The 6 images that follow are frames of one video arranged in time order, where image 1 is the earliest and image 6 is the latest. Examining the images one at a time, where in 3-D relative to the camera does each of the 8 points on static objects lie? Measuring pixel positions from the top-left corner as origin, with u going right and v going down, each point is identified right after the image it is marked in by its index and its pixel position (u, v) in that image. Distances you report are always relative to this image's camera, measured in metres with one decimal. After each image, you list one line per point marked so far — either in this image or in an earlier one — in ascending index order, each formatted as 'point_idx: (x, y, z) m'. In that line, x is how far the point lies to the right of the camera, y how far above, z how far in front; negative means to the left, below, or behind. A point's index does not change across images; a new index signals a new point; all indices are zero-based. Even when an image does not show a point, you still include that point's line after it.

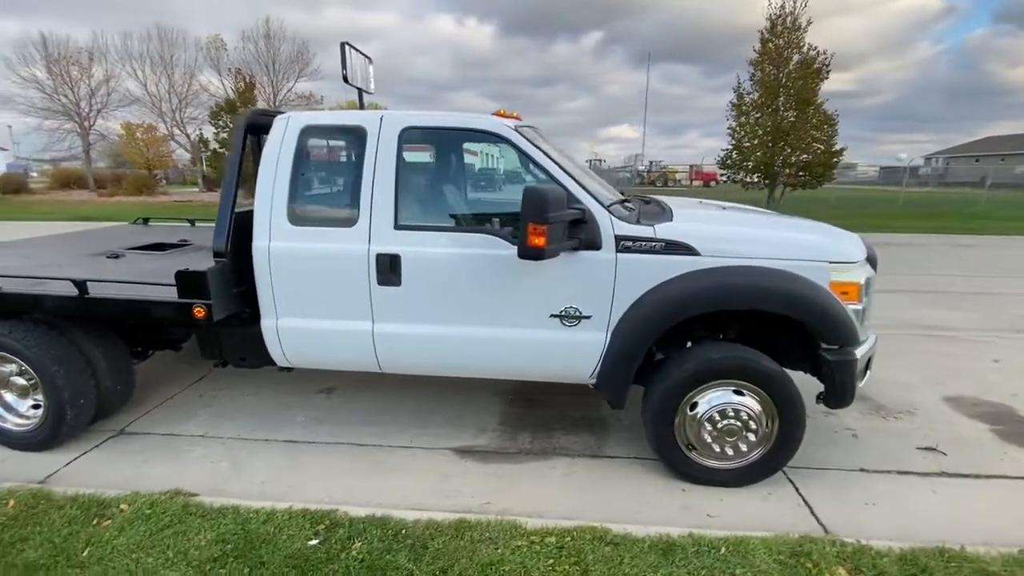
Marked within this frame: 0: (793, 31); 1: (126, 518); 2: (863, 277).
0: (+9.6, +8.8, +16.6) m
1: (-2.1, -1.2, +2.6) m
2: (+2.1, +0.1, +2.9) m
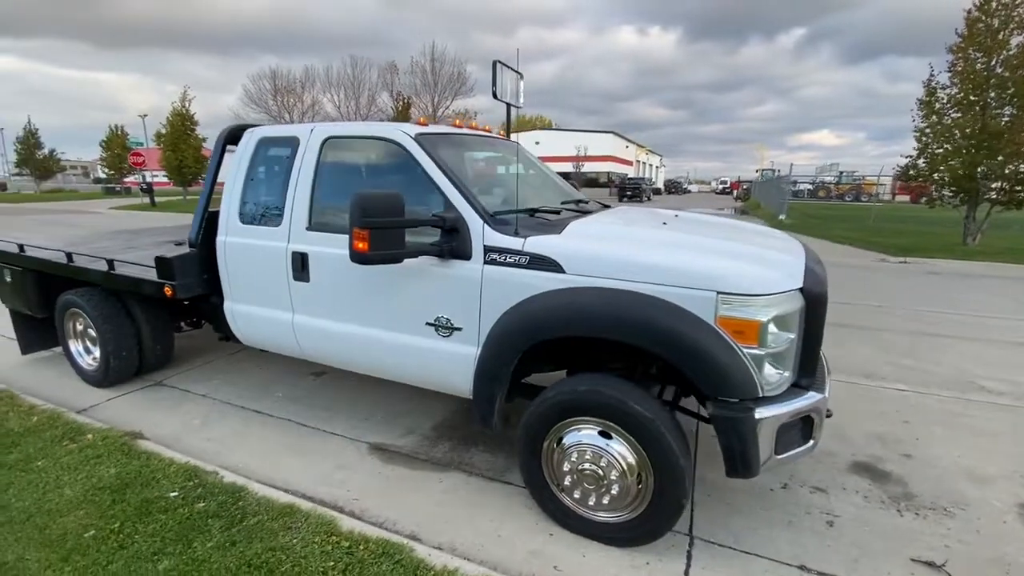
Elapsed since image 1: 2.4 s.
0: (+13.4, +7.5, +12.9) m
1: (-2.9, -1.1, +3.3) m
2: (+1.2, -0.1, +2.3) m
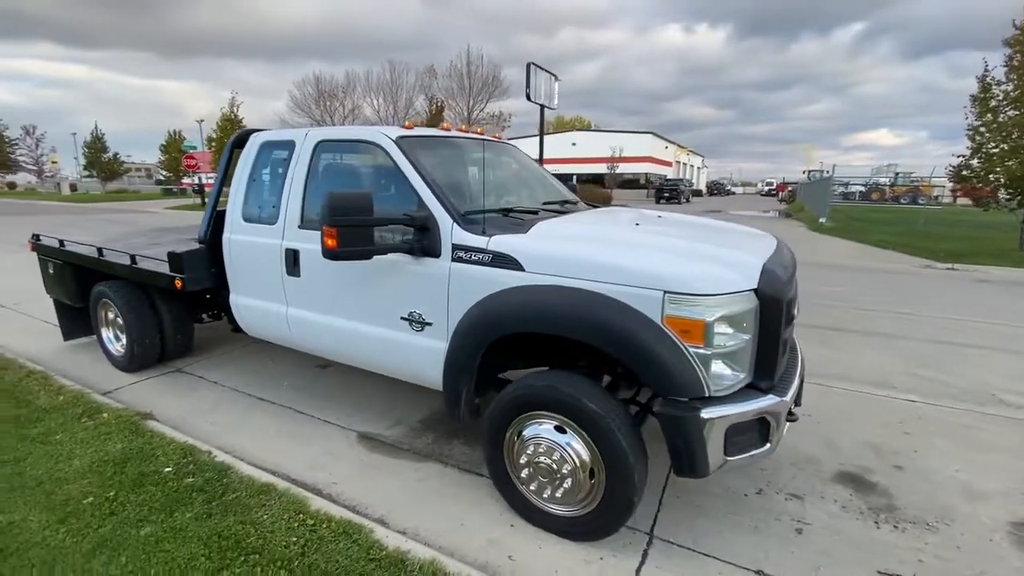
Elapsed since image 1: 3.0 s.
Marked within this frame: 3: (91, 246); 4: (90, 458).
0: (+14.1, +7.3, +11.9) m
1: (-3.1, -1.0, +3.6) m
2: (+1.0, -0.1, +2.3) m
3: (-4.3, +0.4, +5.0) m
4: (-2.8, -1.1, +3.2) m
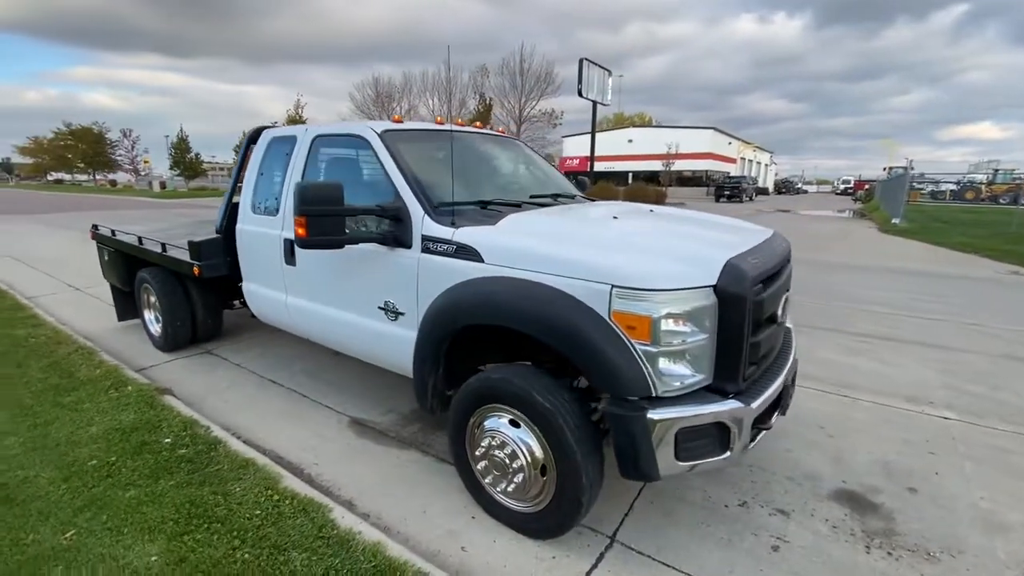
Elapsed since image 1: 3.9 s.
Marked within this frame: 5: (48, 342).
0: (+15.0, +7.0, +10.1) m
1: (-3.2, -0.9, +4.0) m
2: (+0.7, -0.1, +2.2) m
3: (-4.2, +0.6, +5.4) m
4: (-2.9, -1.0, +3.5) m
5: (-4.9, -0.6, +5.1) m
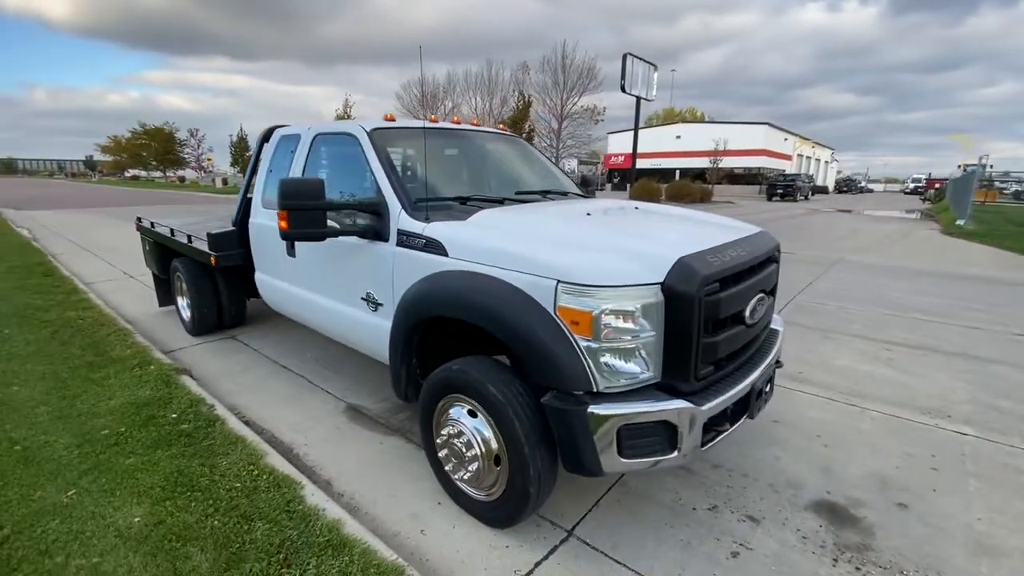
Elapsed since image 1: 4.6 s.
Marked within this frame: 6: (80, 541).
0: (+15.6, +6.7, +8.7) m
1: (-3.3, -0.8, +4.4) m
2: (+0.5, -0.1, +2.2) m
3: (-4.1, +0.7, +5.9) m
4: (-3.1, -0.9, +3.8) m
5: (-4.9, -0.4, +5.6) m
6: (-2.1, -1.2, +2.4) m
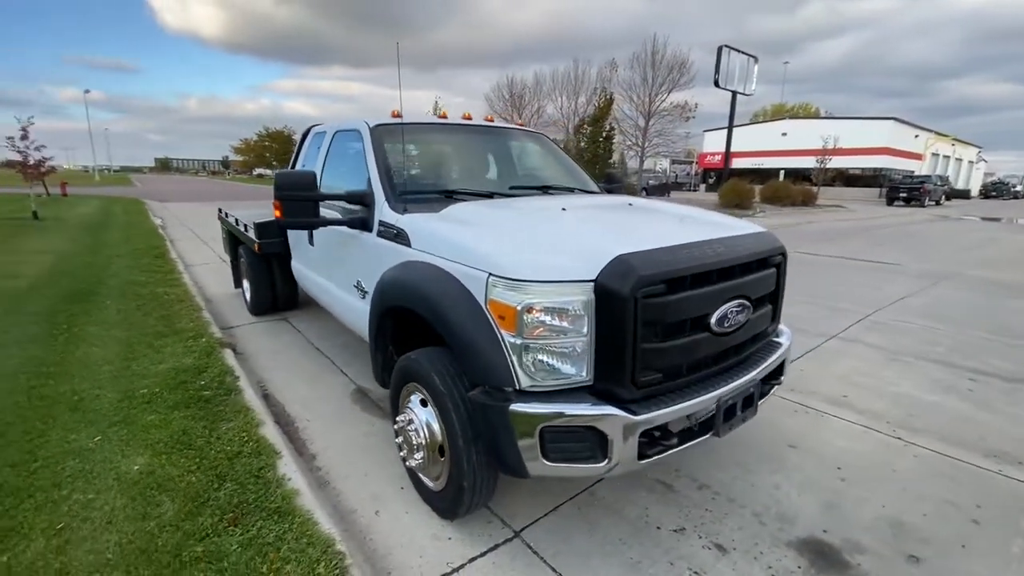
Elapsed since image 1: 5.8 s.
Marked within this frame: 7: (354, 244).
0: (+16.5, +5.9, +5.8) m
1: (-3.2, -0.6, +4.9) m
2: (+0.1, -0.1, +2.1) m
3: (-3.7, +1.0, +6.6) m
4: (-3.1, -0.7, +4.4) m
5: (-4.5, -0.2, +6.5) m
6: (-2.4, -1.1, +2.8) m
7: (-1.1, +0.3, +3.5) m
